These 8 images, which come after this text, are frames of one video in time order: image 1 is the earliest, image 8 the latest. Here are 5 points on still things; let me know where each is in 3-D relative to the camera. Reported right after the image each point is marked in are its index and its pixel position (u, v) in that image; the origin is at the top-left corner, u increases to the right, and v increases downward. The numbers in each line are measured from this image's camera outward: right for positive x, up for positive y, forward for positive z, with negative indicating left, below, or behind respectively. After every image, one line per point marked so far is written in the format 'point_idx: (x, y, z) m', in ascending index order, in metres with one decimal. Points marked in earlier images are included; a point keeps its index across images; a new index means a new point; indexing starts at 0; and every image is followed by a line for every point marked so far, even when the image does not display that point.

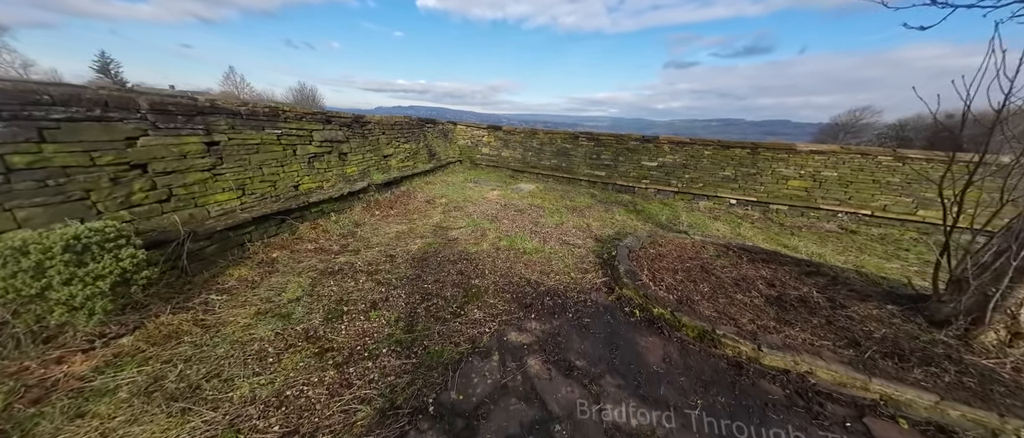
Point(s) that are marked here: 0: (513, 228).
0: (0.0, -0.2, +5.8) m
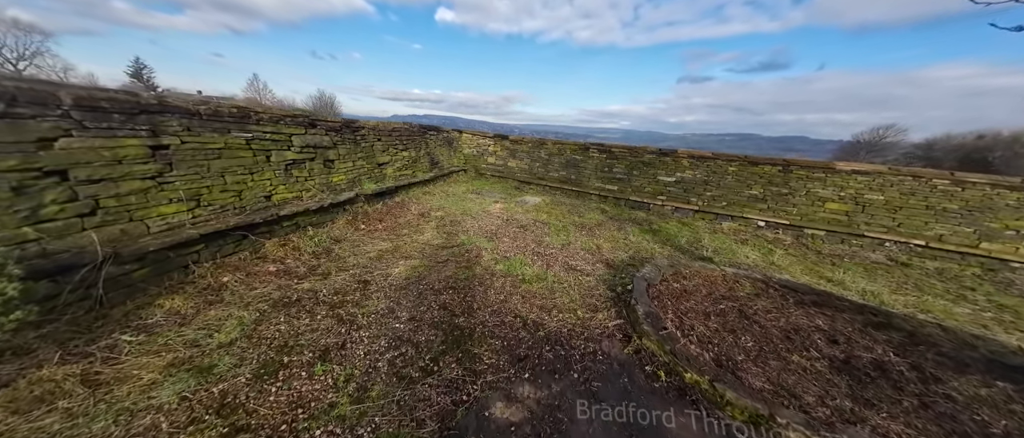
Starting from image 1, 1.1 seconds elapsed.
0: (0.0, -0.6, +5.1) m
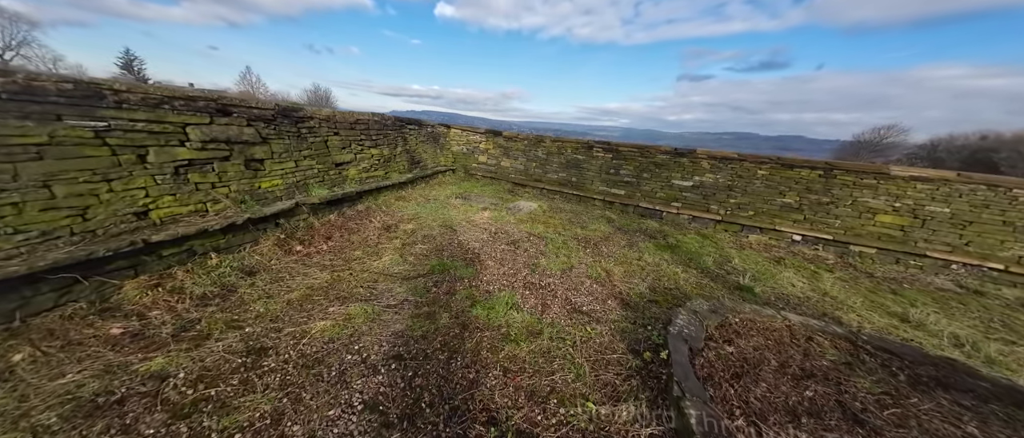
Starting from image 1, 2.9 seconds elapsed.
0: (-0.2, -0.9, +3.9) m
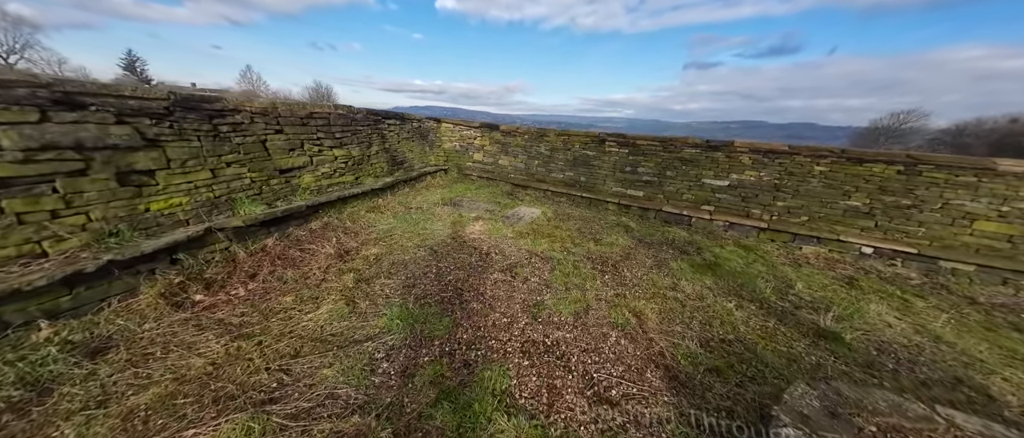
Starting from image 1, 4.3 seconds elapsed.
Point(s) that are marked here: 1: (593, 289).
0: (-0.3, -1.2, +2.7) m
1: (+1.1, -0.9, +3.6) m
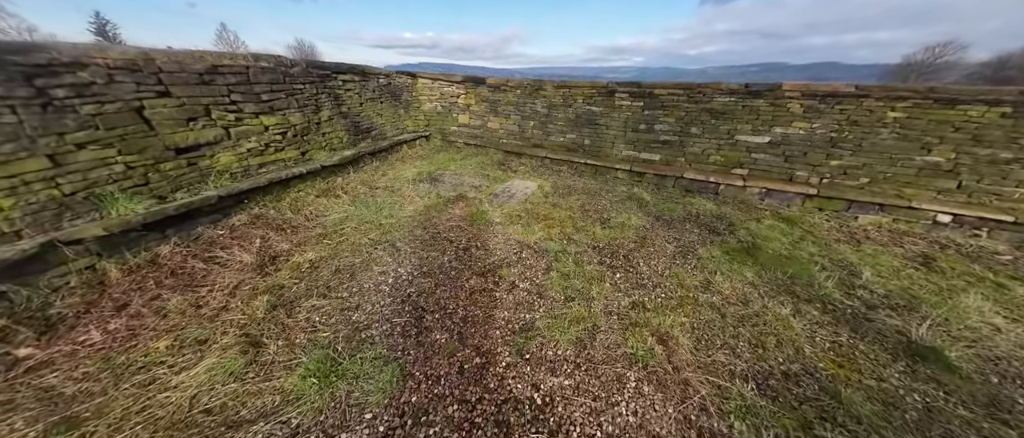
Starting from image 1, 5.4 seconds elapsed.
0: (-0.4, -1.2, +1.9) m
1: (+0.9, -0.8, +2.7) m
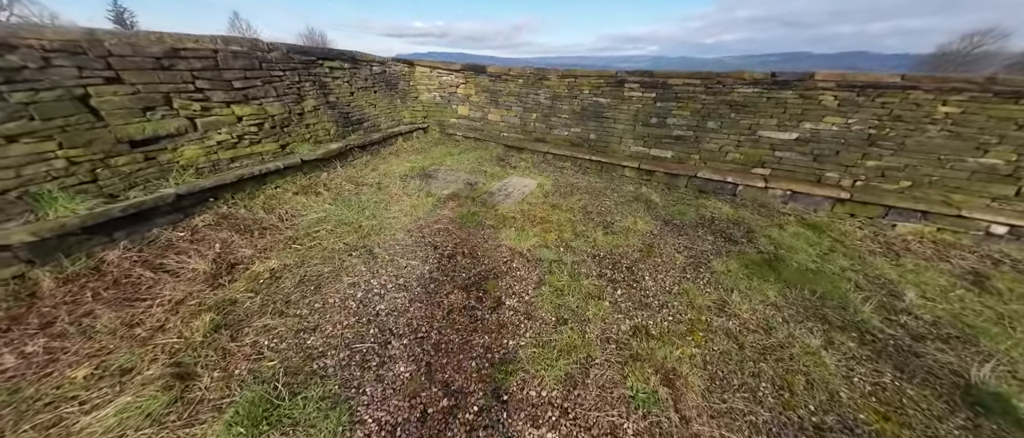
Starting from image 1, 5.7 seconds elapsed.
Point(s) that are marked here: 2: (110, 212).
0: (-0.6, -1.3, +1.6) m
1: (+0.7, -0.9, +2.4) m
2: (-3.5, +0.1, +2.4) m
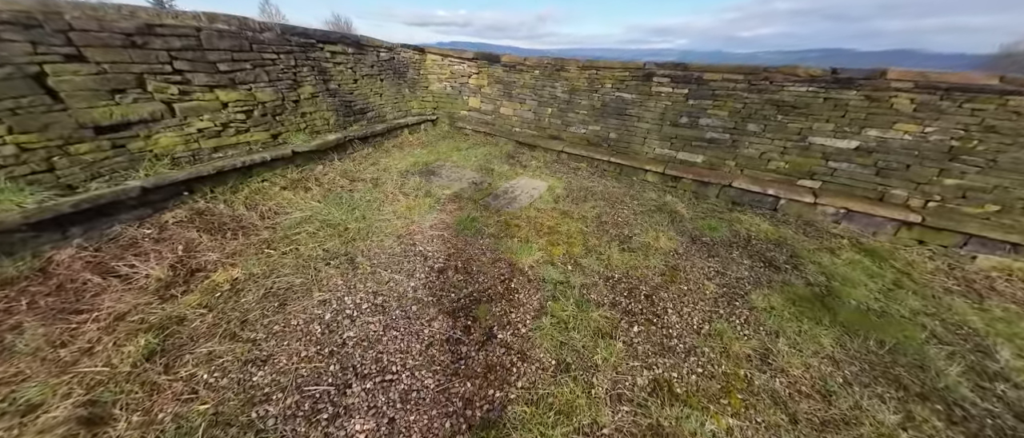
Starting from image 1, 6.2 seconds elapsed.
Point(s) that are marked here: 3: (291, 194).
0: (-0.7, -1.4, +1.2) m
1: (+0.7, -1.0, +1.9) m
2: (-3.5, +0.1, +2.2) m
3: (-2.7, +0.3, +3.4) m
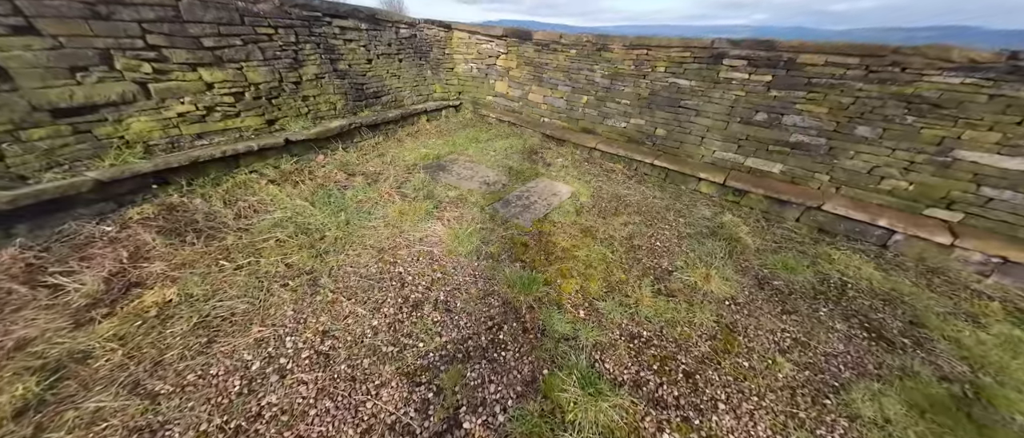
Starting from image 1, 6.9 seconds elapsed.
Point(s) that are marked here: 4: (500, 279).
0: (-1.0, -1.6, +0.7) m
1: (+0.5, -1.3, +1.3) m
2: (-3.6, +0.1, +2.0) m
3: (-2.6, +0.3, +3.1) m
4: (-0.1, -0.5, +2.4) m
